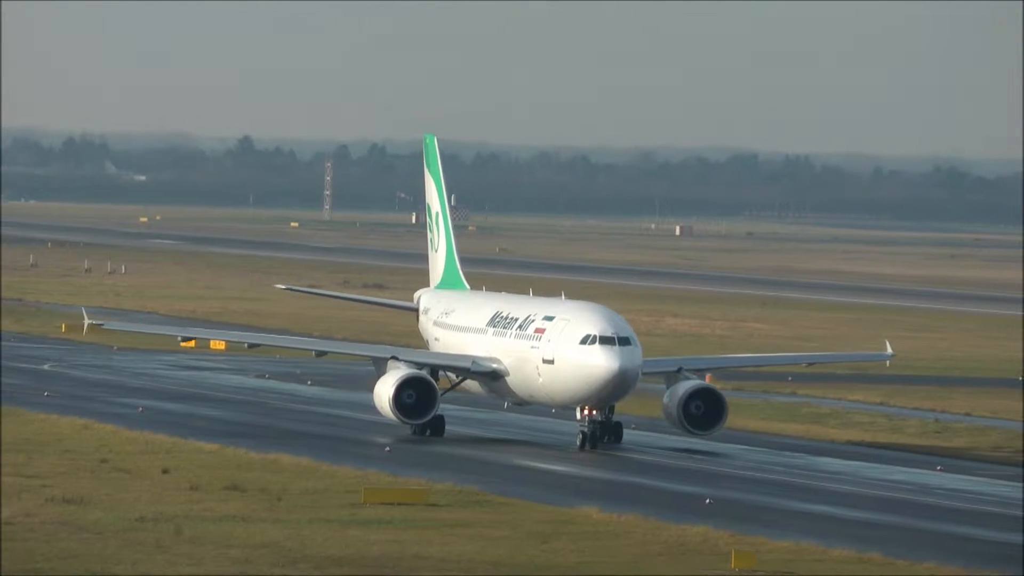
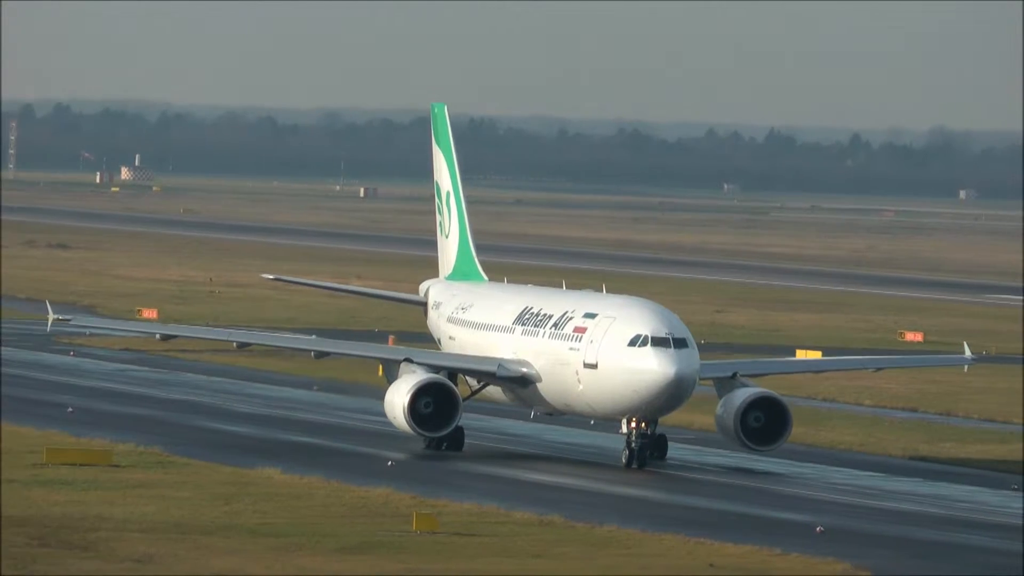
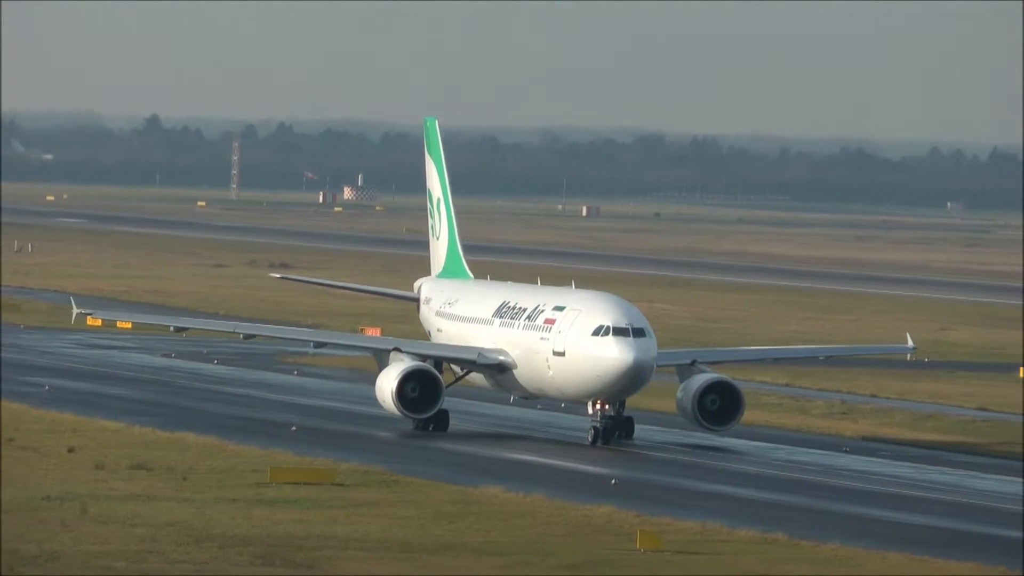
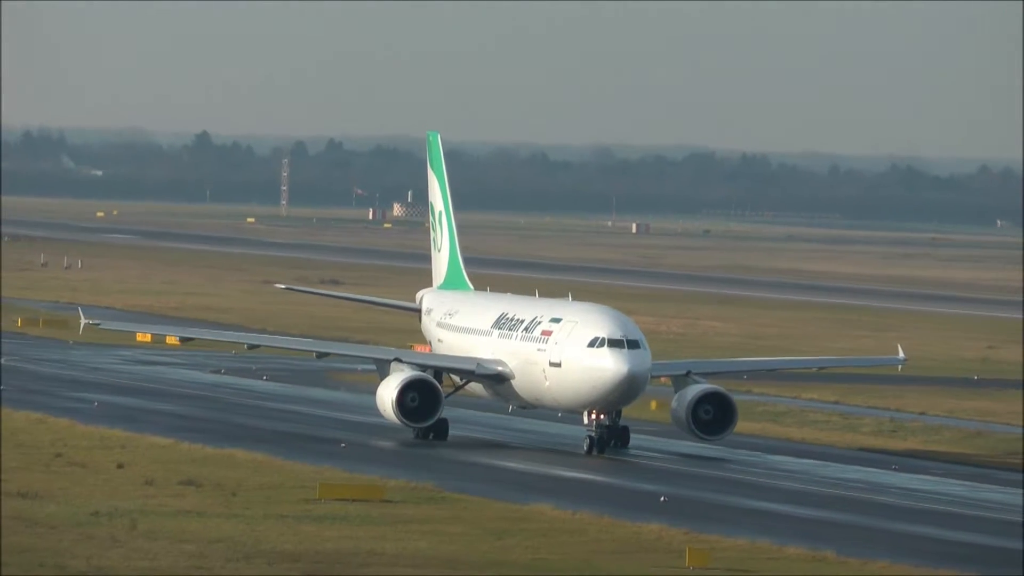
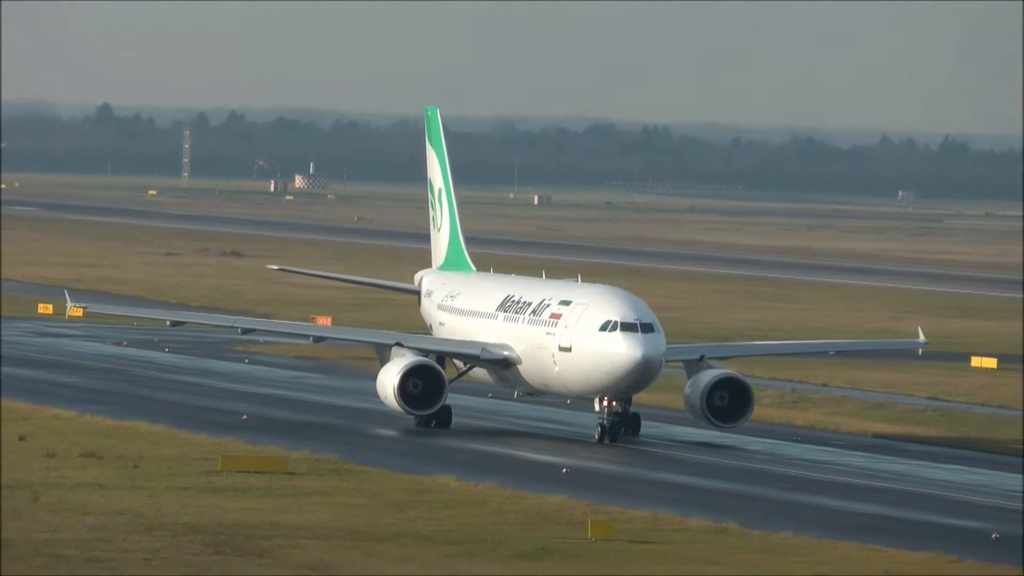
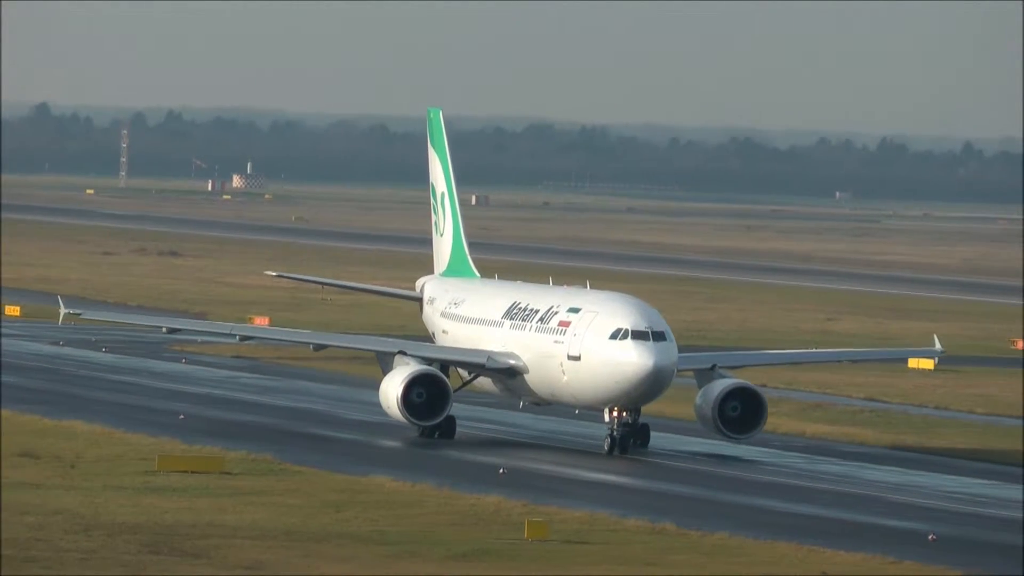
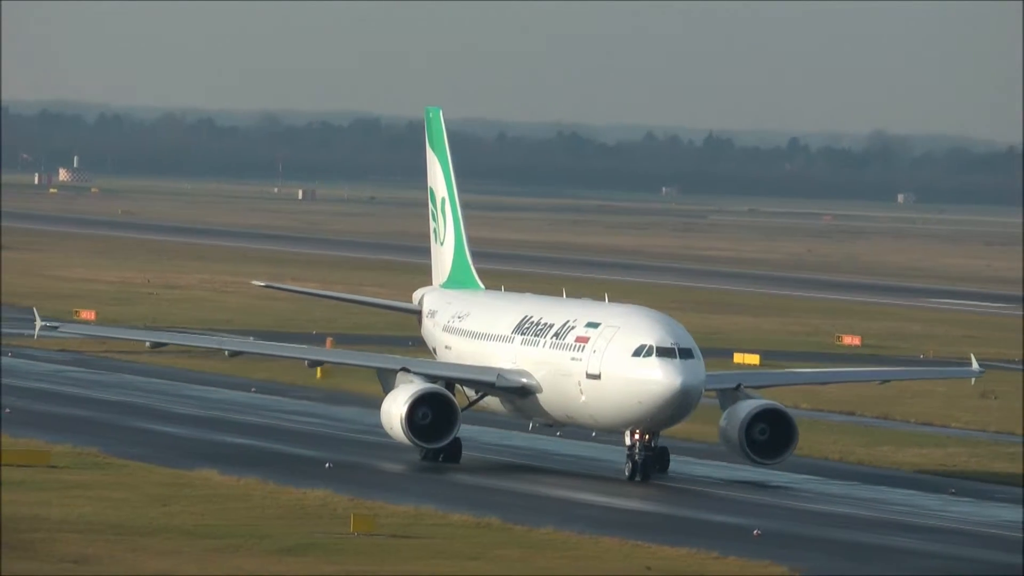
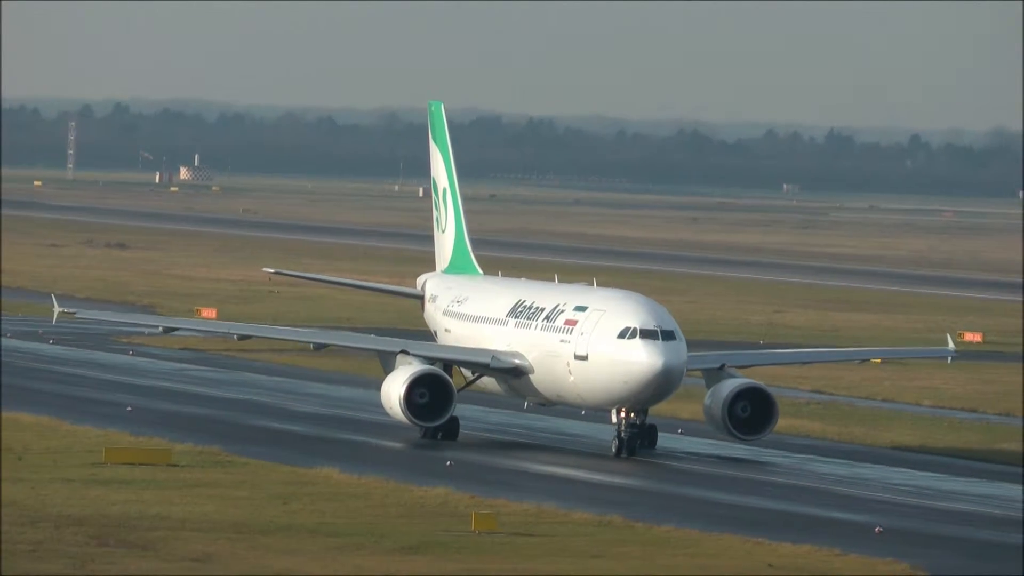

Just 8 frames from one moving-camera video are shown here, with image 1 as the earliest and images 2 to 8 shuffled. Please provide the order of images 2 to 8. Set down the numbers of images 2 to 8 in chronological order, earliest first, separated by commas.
4, 3, 5, 6, 8, 2, 7
